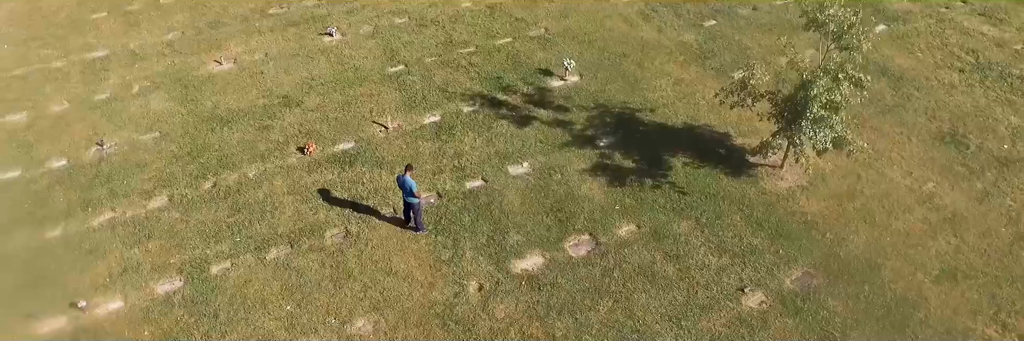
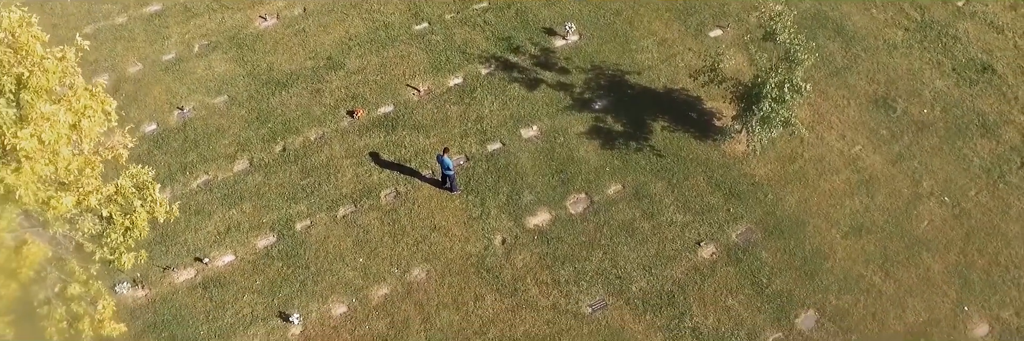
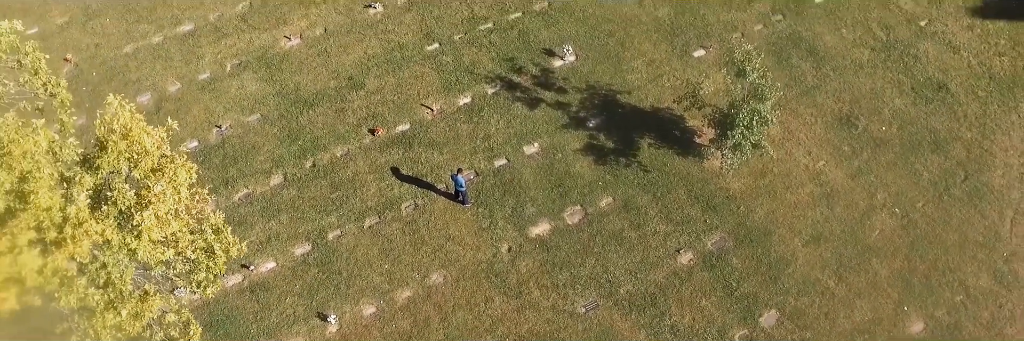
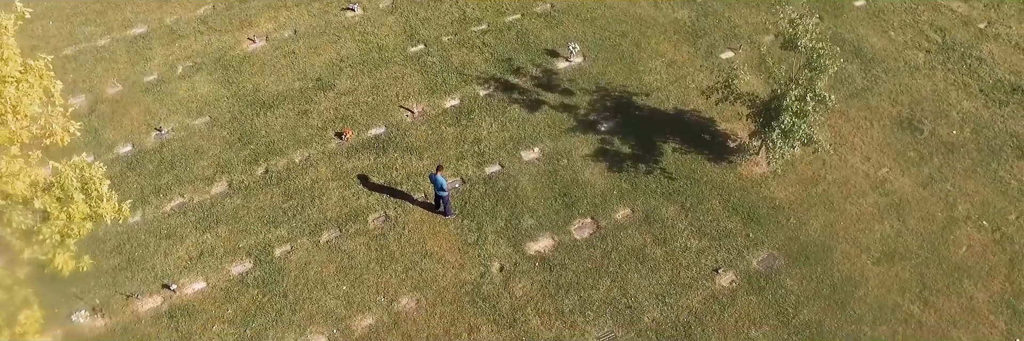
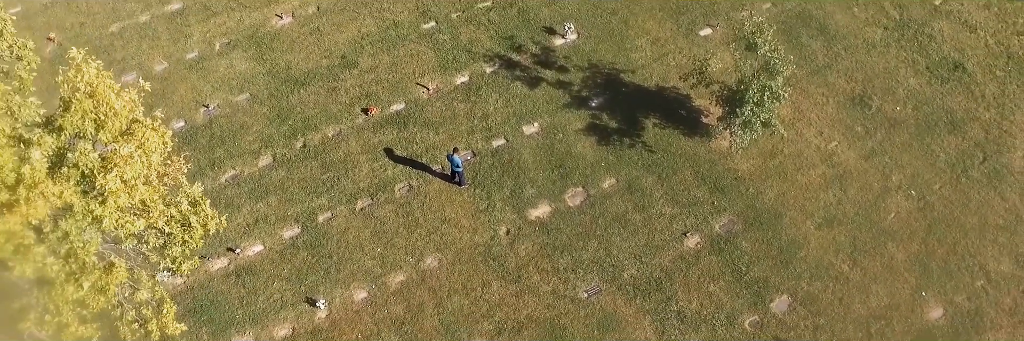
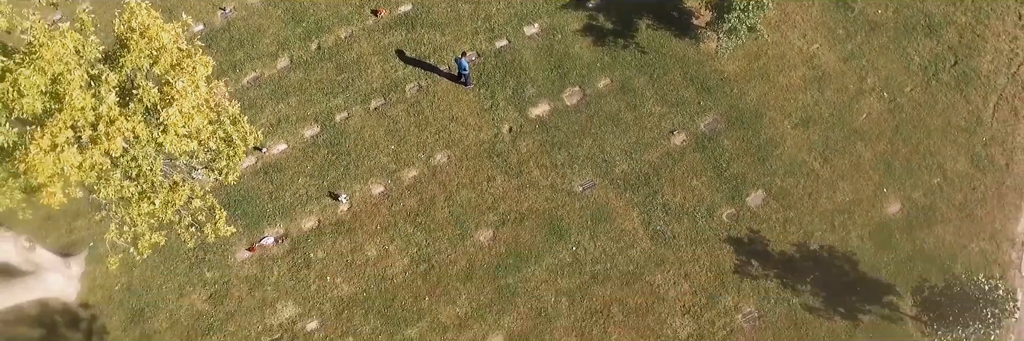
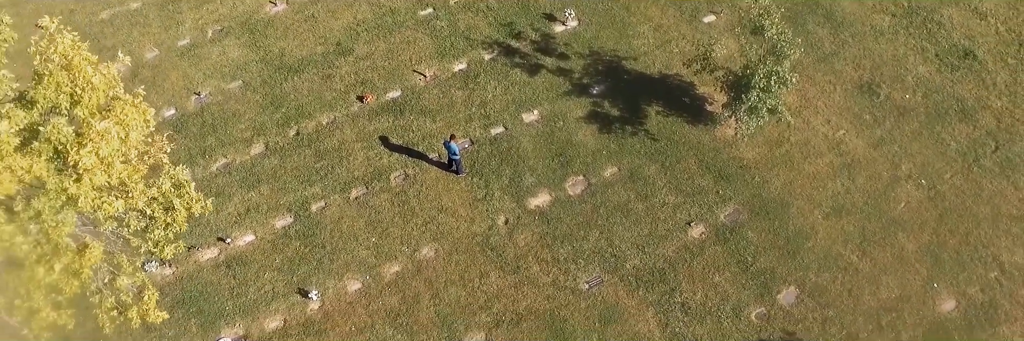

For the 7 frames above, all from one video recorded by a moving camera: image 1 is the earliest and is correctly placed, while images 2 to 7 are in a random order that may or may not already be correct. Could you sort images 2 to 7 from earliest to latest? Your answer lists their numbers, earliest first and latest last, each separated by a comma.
4, 2, 7, 5, 3, 6
